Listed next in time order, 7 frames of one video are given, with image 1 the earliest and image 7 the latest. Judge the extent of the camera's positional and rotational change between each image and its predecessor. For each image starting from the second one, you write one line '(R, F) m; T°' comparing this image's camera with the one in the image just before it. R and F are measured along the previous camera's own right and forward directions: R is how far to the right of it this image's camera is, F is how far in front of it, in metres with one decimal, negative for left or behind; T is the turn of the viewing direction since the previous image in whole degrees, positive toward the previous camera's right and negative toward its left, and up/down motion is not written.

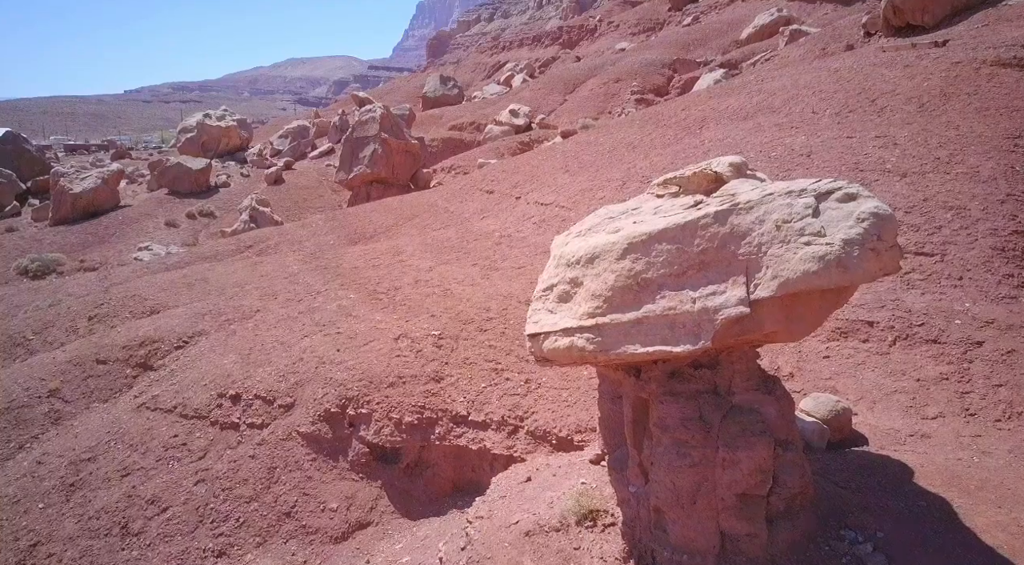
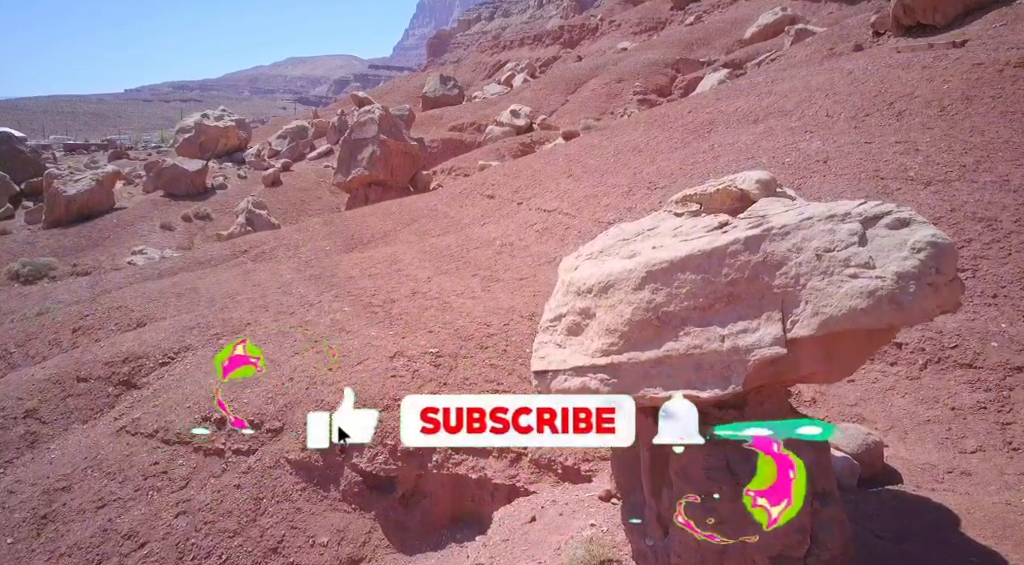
(0.0, +0.4) m; 0°
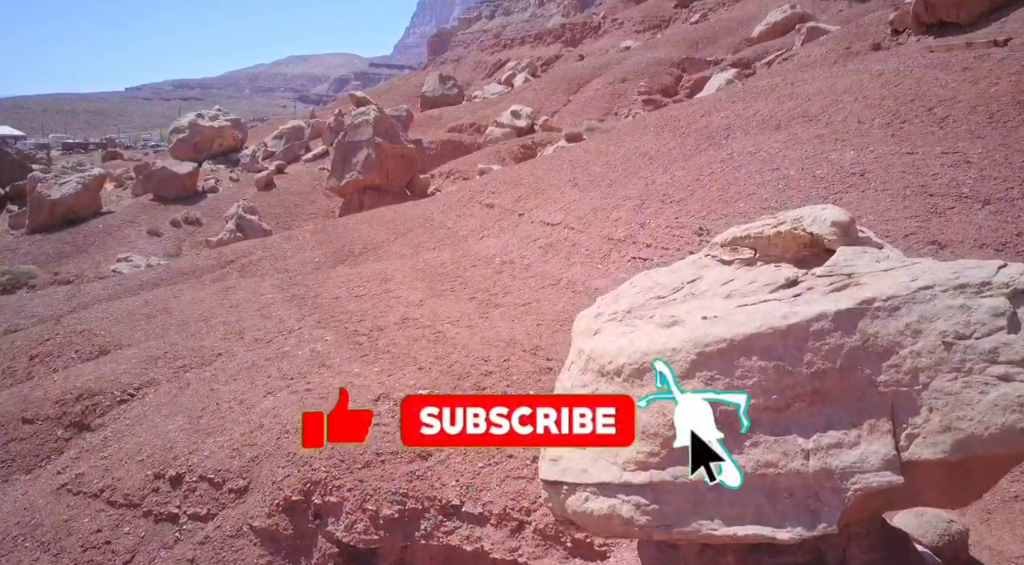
(0.0, +0.8) m; 0°
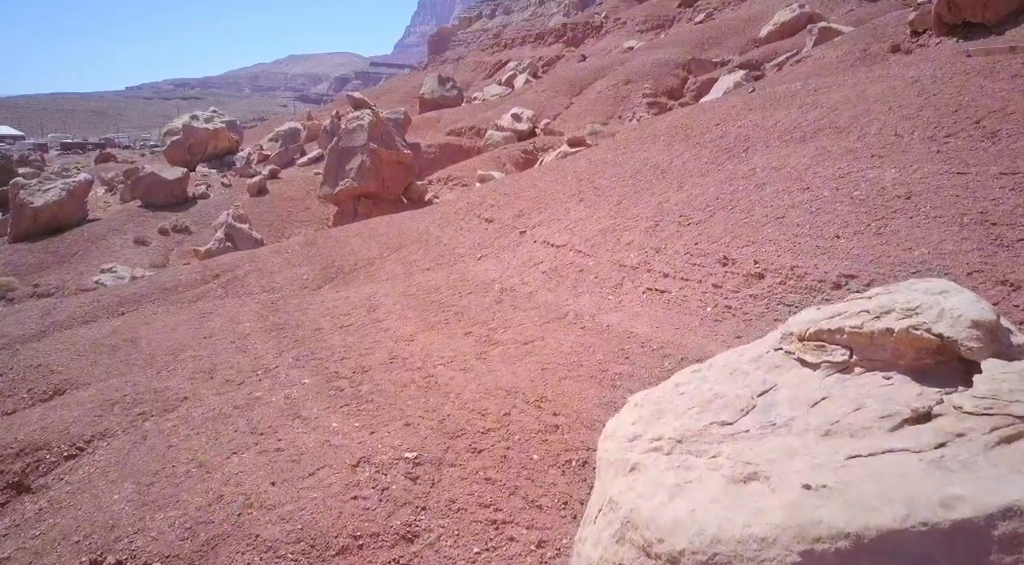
(0.0, +0.8) m; 0°
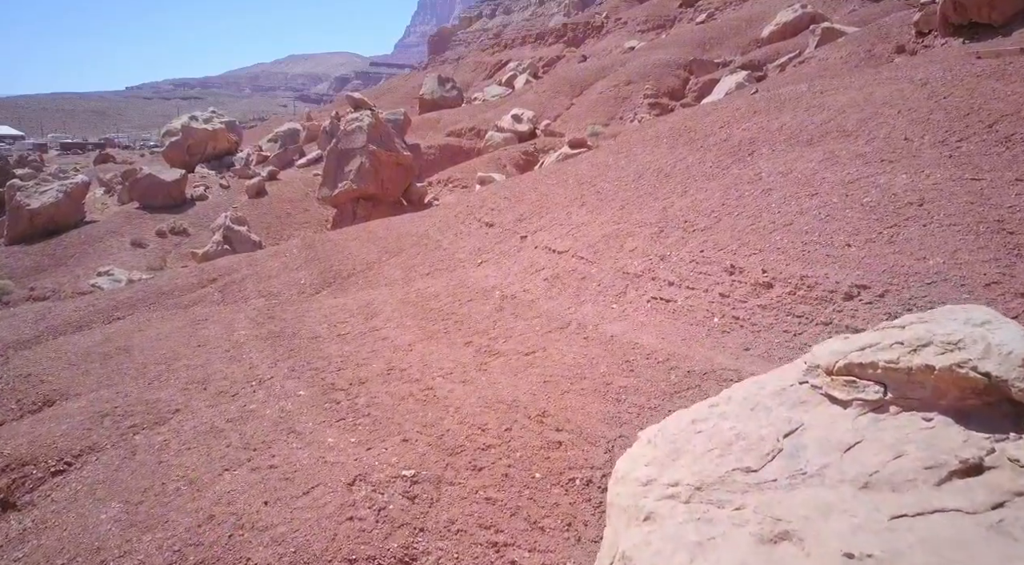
(0.0, +0.2) m; 0°
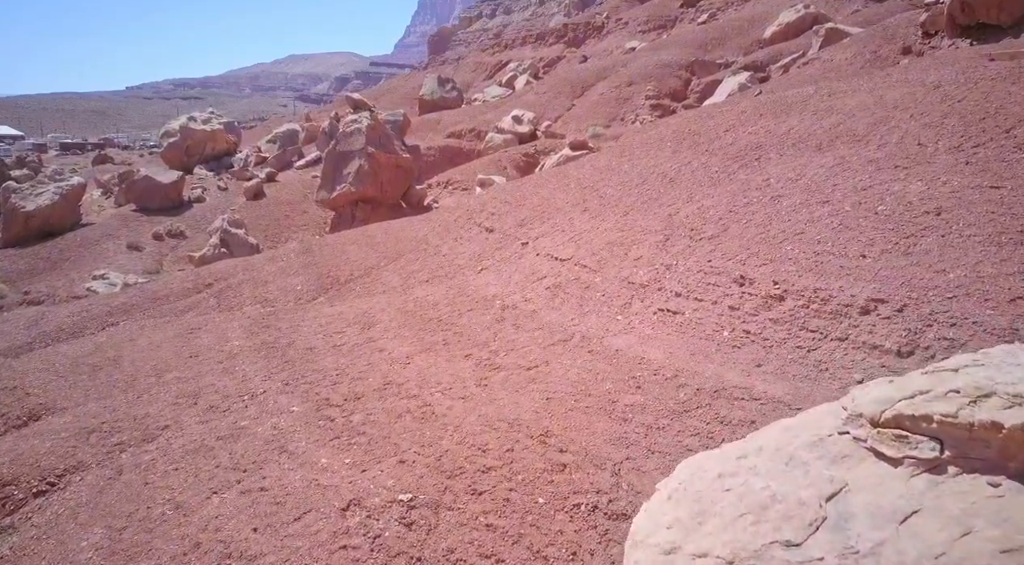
(0.0, +0.2) m; 0°
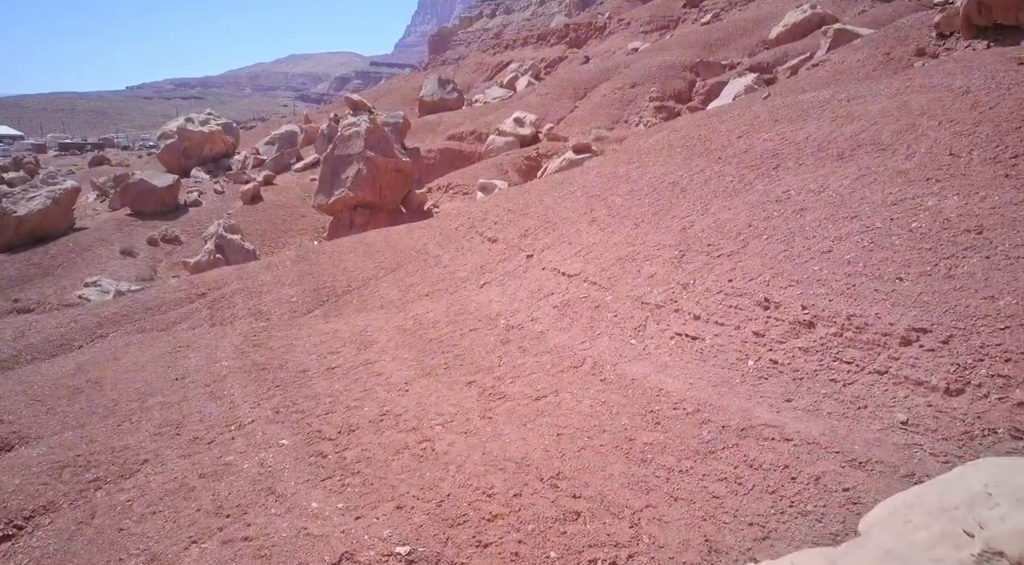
(0.0, +0.4) m; 0°
